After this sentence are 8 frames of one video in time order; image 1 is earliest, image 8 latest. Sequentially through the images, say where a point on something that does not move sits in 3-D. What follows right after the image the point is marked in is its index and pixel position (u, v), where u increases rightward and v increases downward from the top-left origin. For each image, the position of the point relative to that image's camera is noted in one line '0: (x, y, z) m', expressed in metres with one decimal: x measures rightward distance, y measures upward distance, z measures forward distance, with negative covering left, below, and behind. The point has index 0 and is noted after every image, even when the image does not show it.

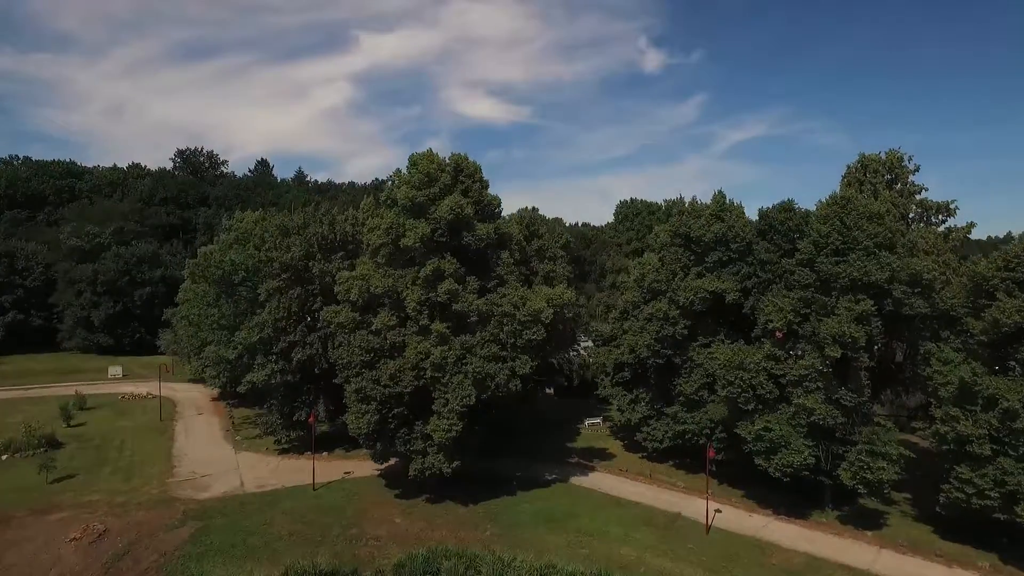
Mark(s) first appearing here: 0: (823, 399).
0: (+10.0, -3.6, +19.8) m
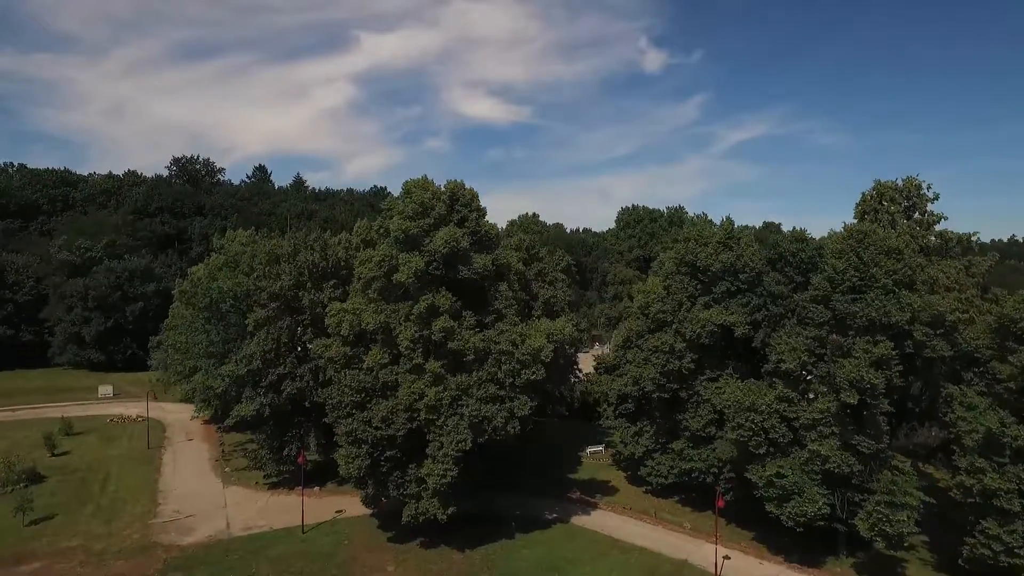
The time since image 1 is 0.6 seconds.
0: (+9.9, -4.8, +18.8) m
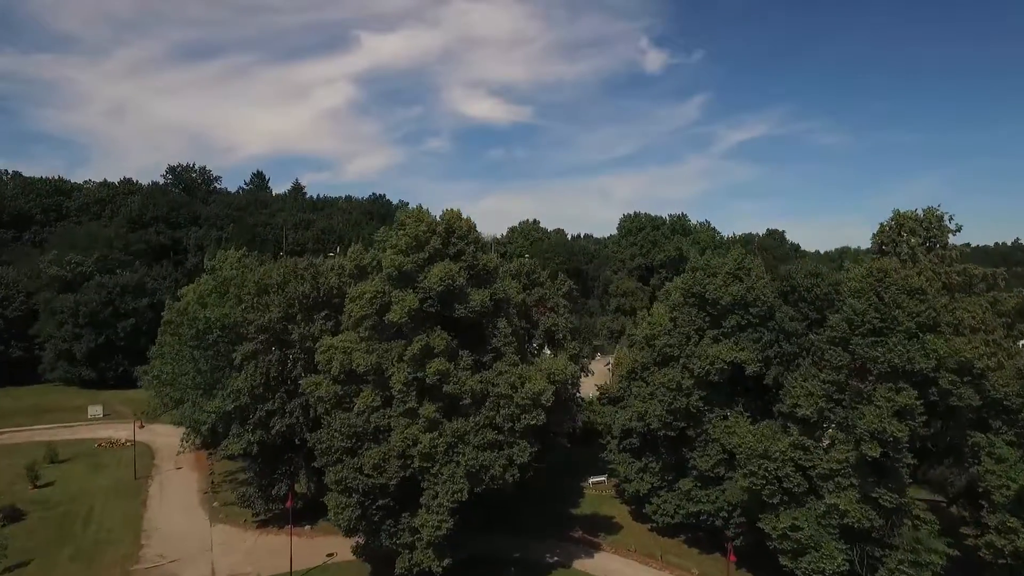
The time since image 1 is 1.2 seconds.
0: (+9.9, -6.0, +17.6) m
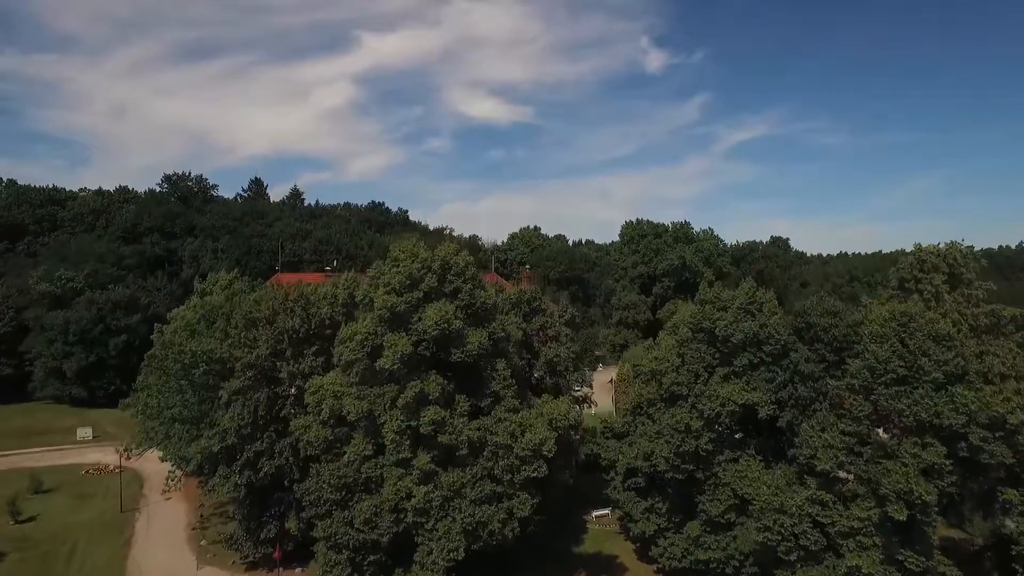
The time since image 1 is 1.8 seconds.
0: (+9.9, -7.3, +16.5) m
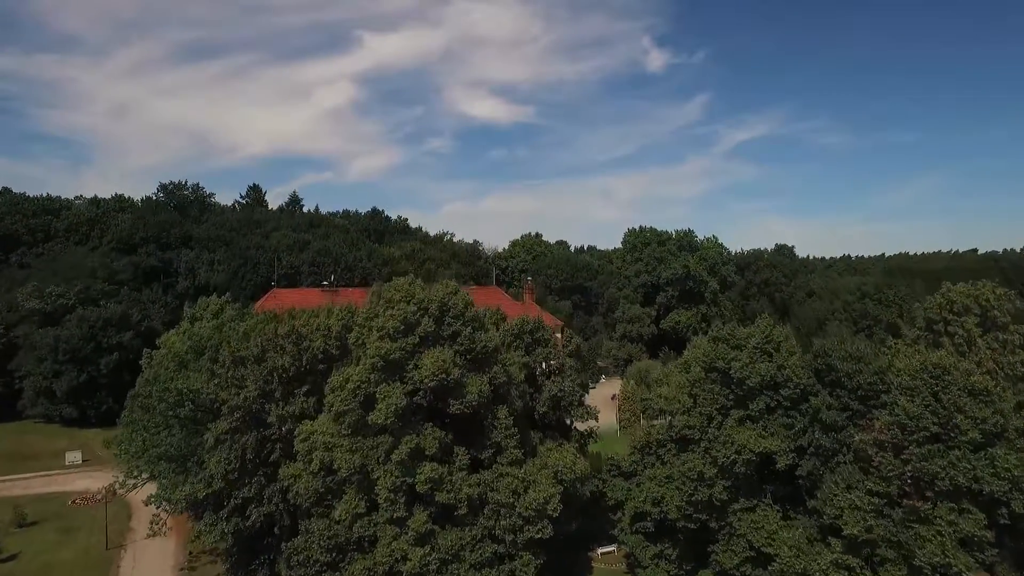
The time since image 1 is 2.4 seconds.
0: (+9.9, -8.6, +15.3) m
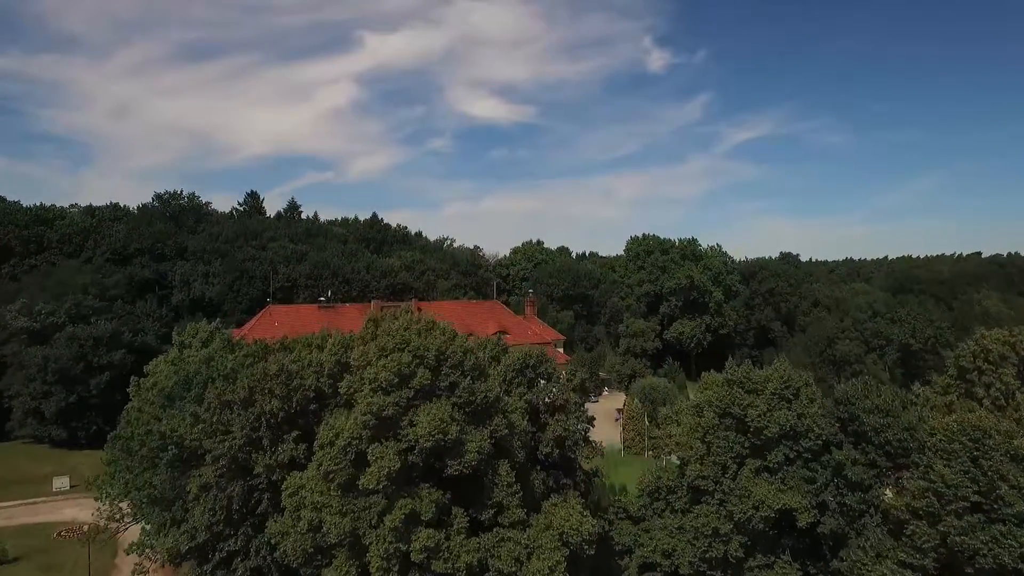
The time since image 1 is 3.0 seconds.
0: (+10.0, -9.9, +14.0) m
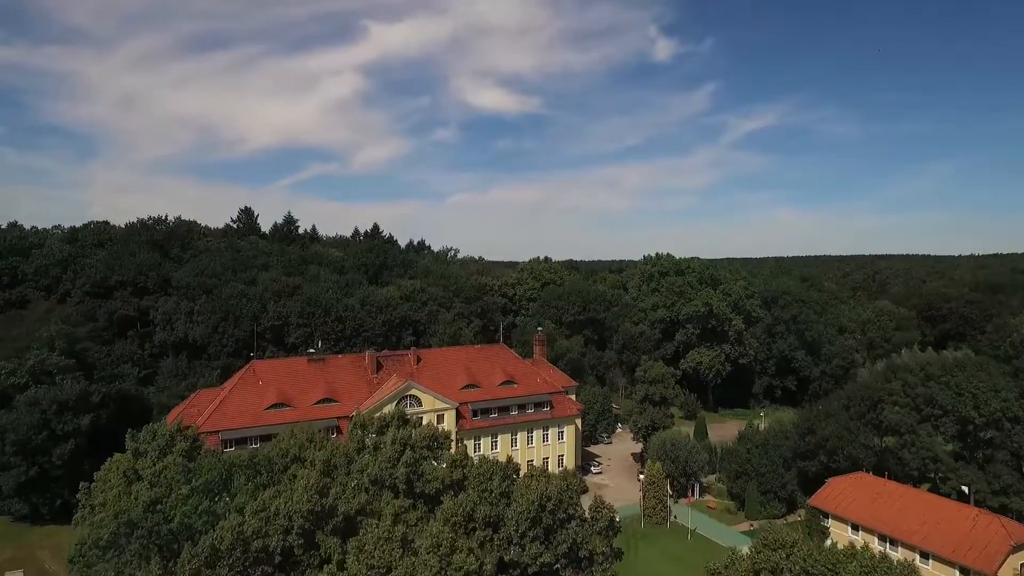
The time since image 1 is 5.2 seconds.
0: (+10.3, -14.2, +9.4) m
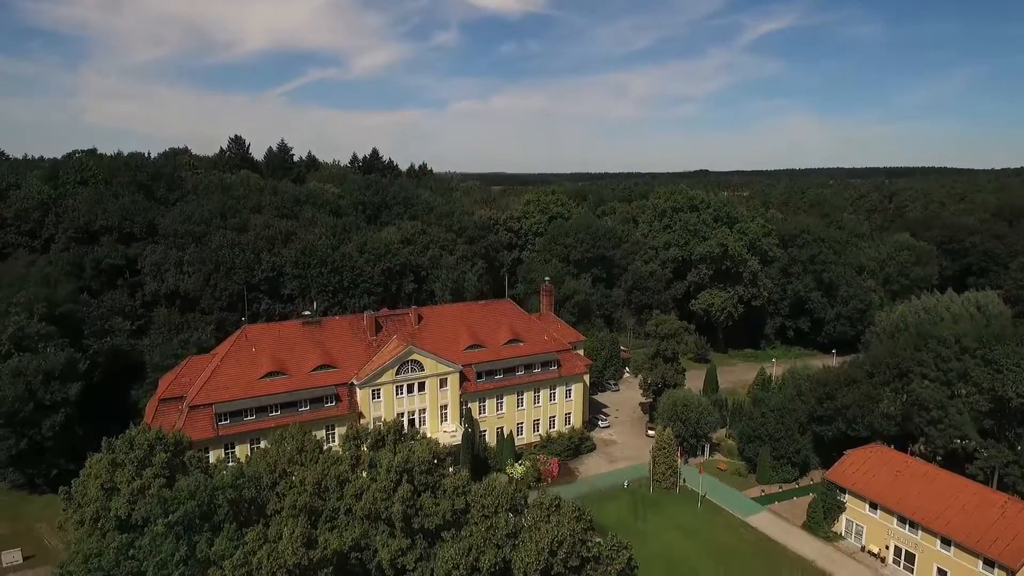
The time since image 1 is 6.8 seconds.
0: (+10.5, -16.4, +8.4) m
